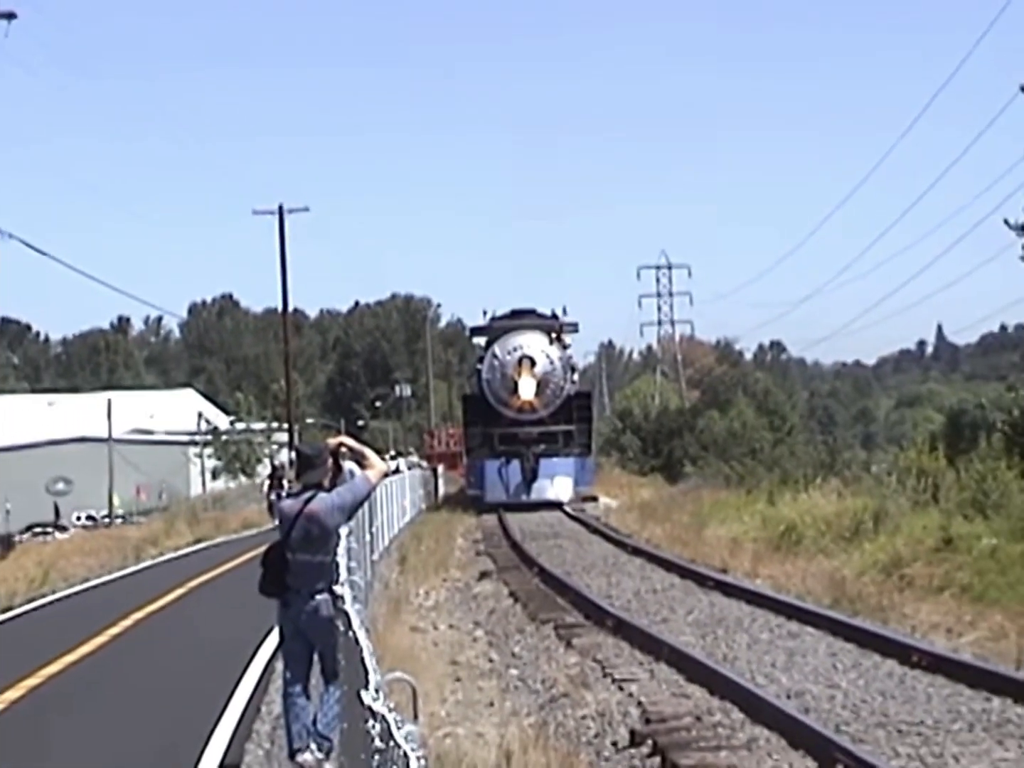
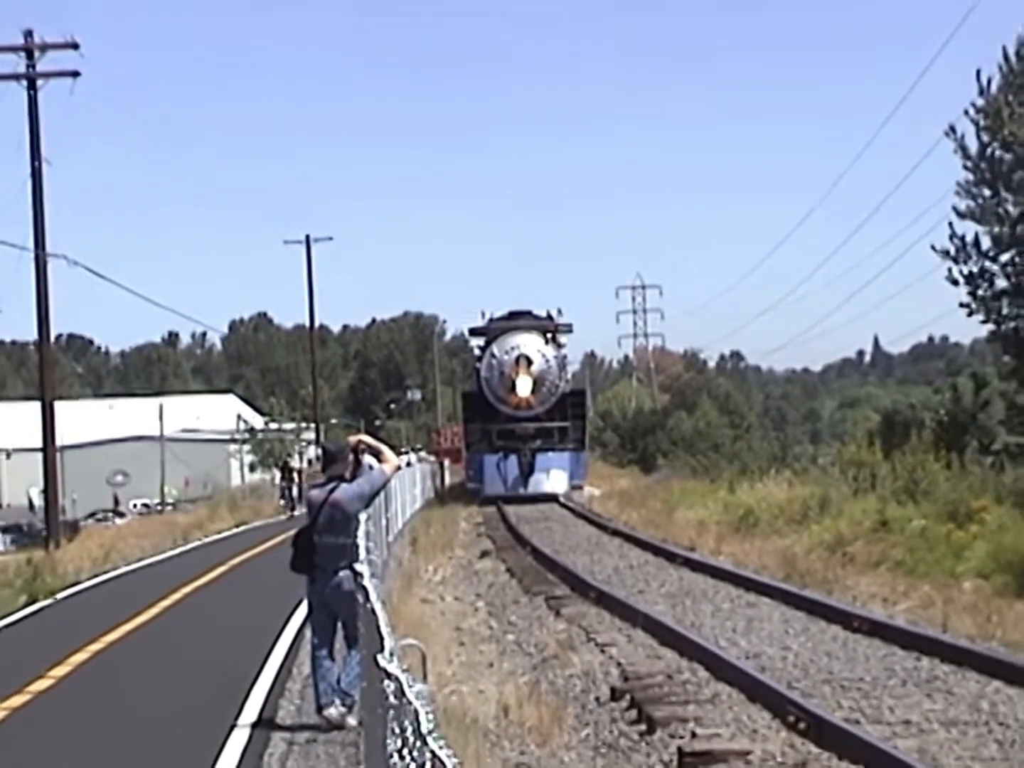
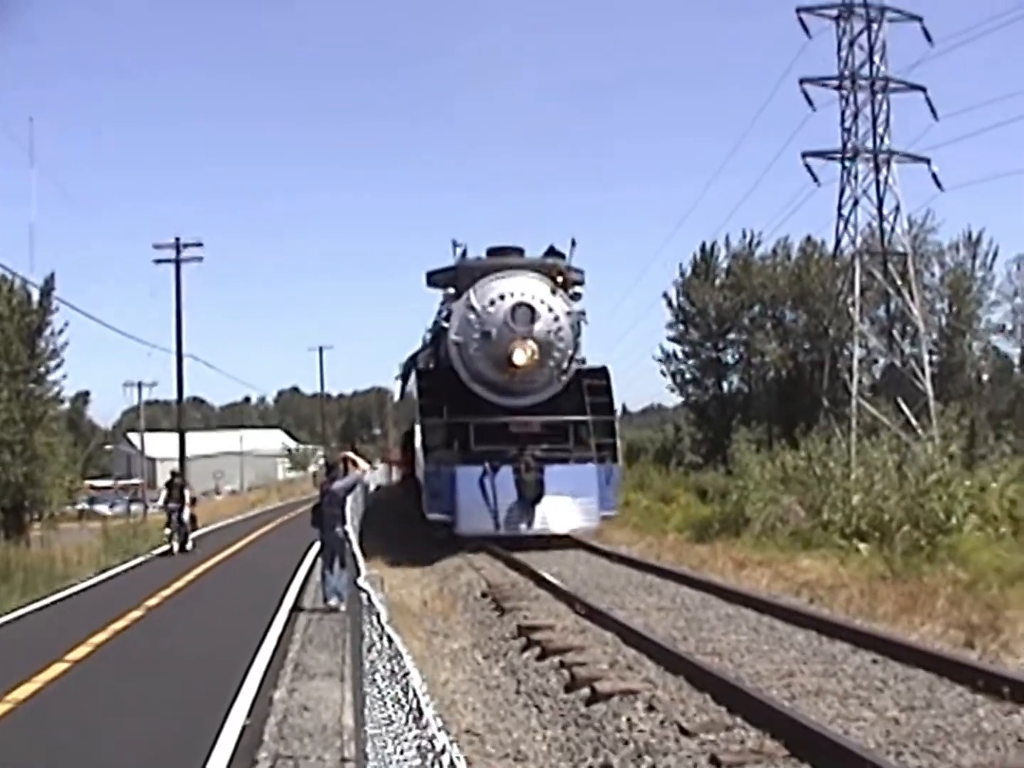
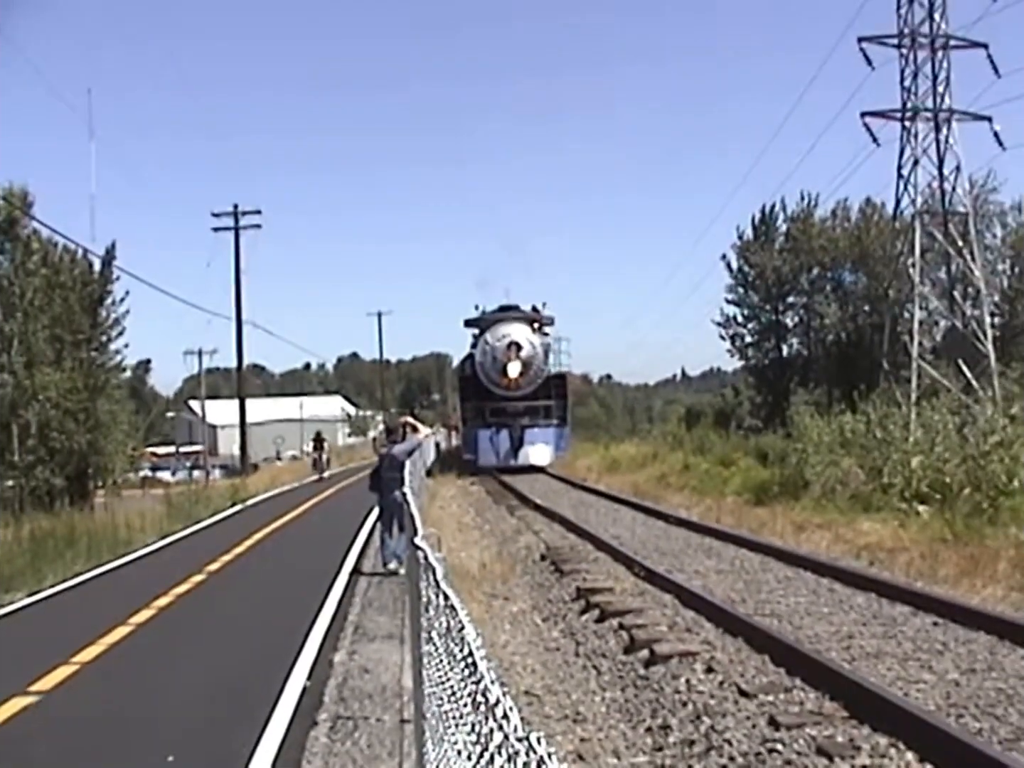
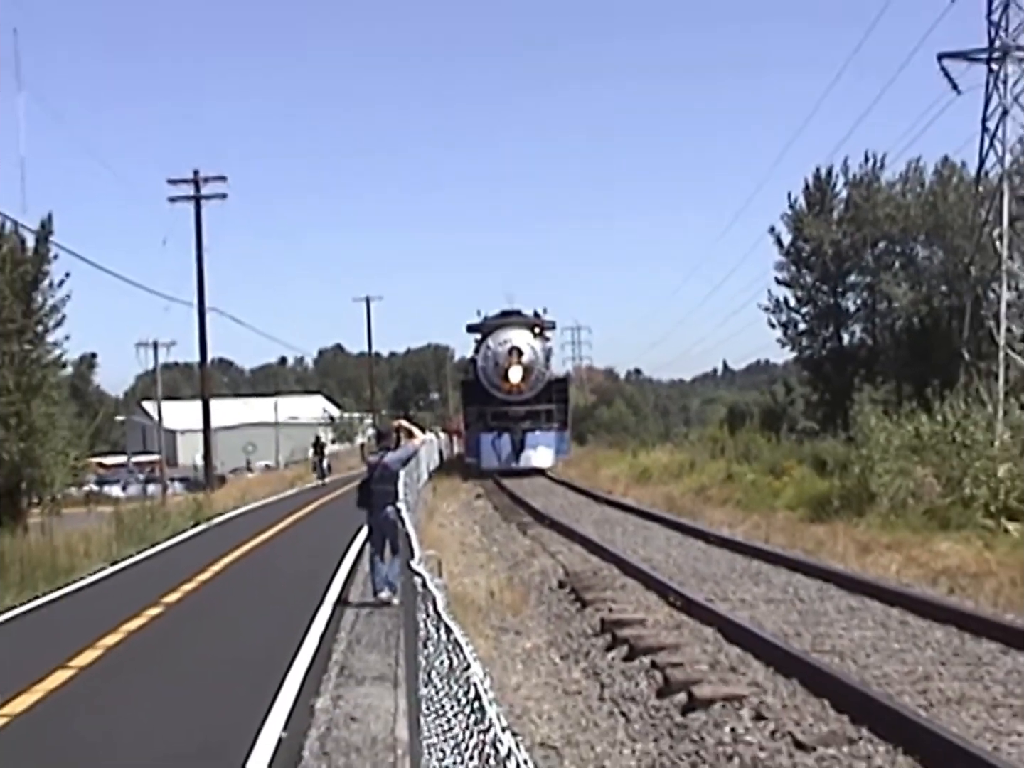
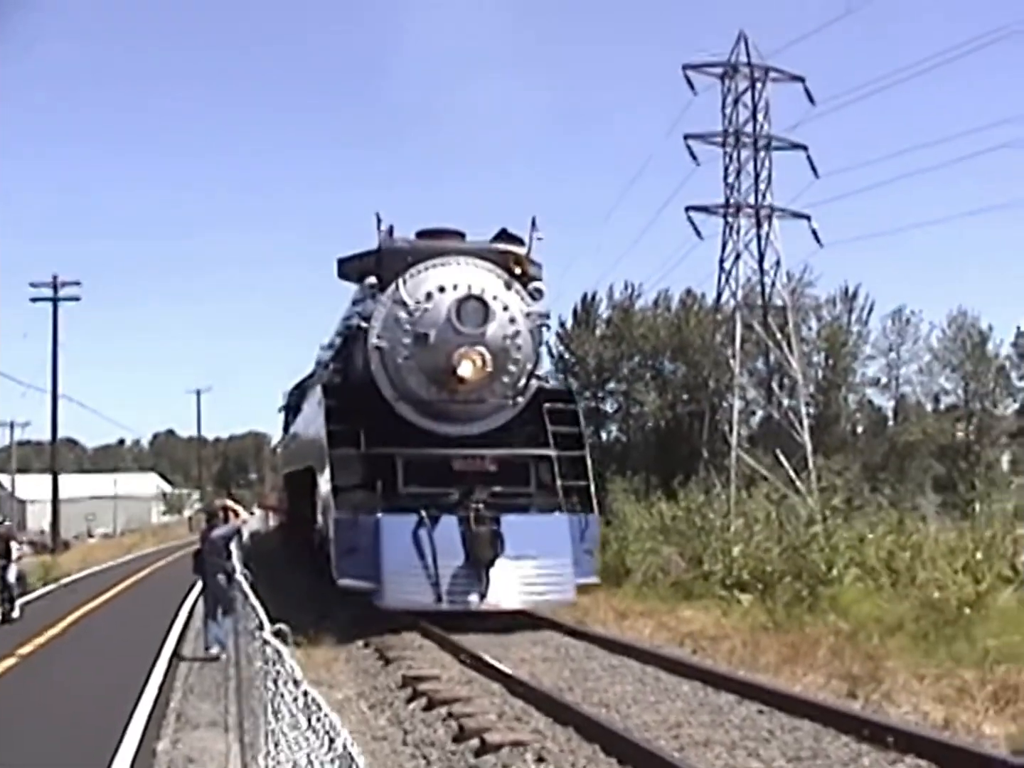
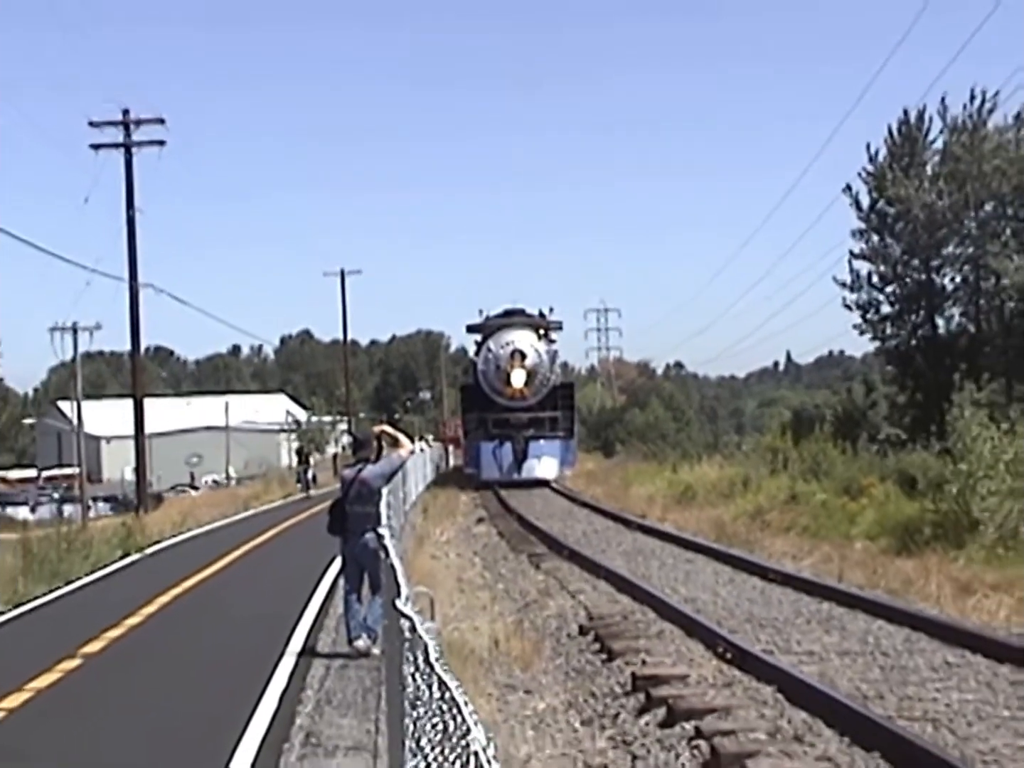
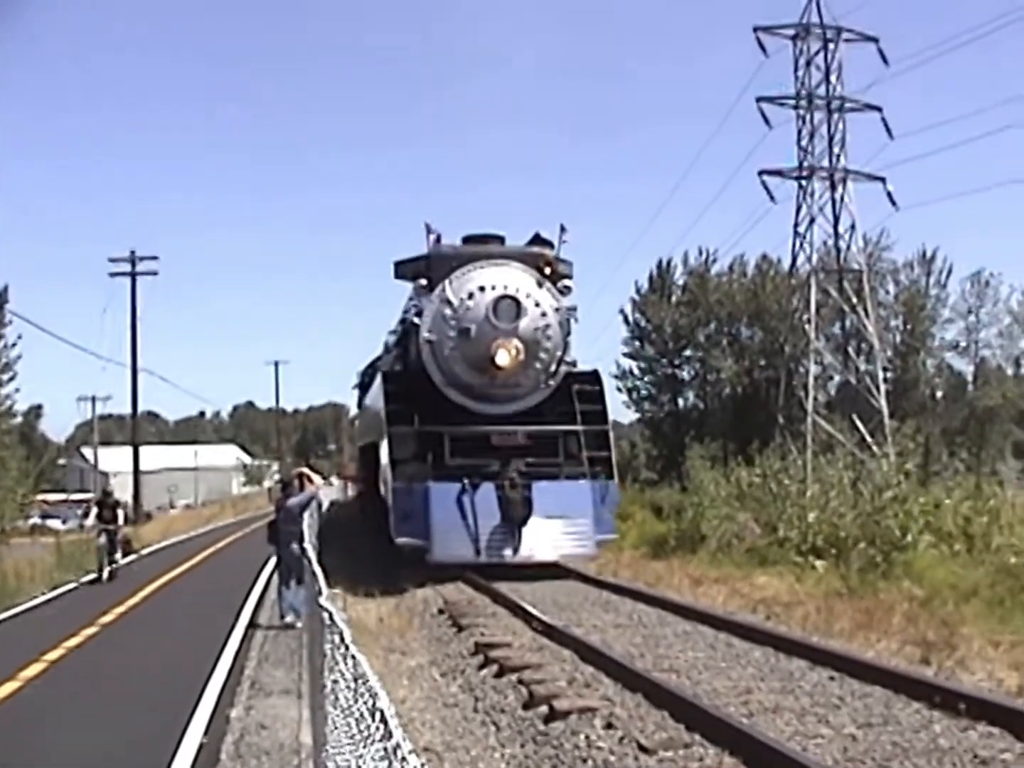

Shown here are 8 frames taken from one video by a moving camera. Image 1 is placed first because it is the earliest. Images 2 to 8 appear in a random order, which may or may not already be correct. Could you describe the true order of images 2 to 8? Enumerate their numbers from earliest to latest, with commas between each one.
2, 7, 5, 4, 3, 8, 6
